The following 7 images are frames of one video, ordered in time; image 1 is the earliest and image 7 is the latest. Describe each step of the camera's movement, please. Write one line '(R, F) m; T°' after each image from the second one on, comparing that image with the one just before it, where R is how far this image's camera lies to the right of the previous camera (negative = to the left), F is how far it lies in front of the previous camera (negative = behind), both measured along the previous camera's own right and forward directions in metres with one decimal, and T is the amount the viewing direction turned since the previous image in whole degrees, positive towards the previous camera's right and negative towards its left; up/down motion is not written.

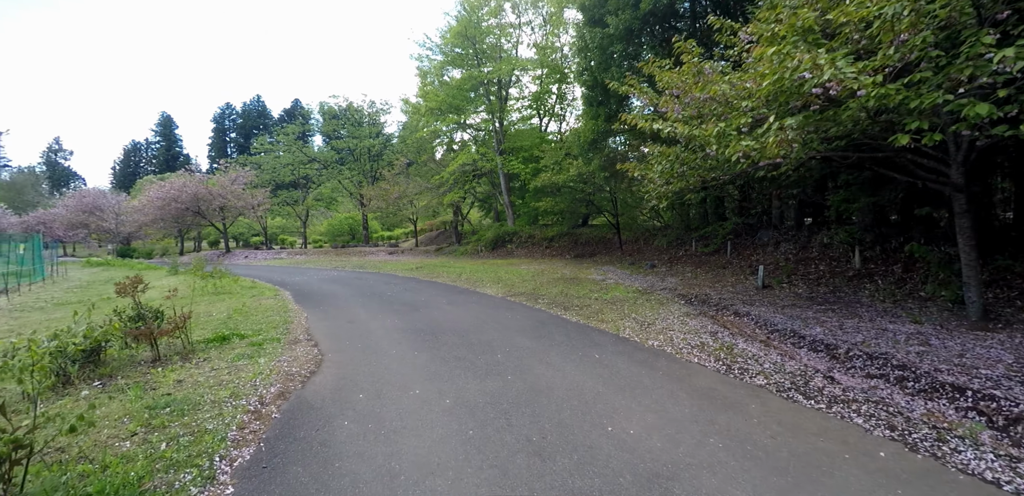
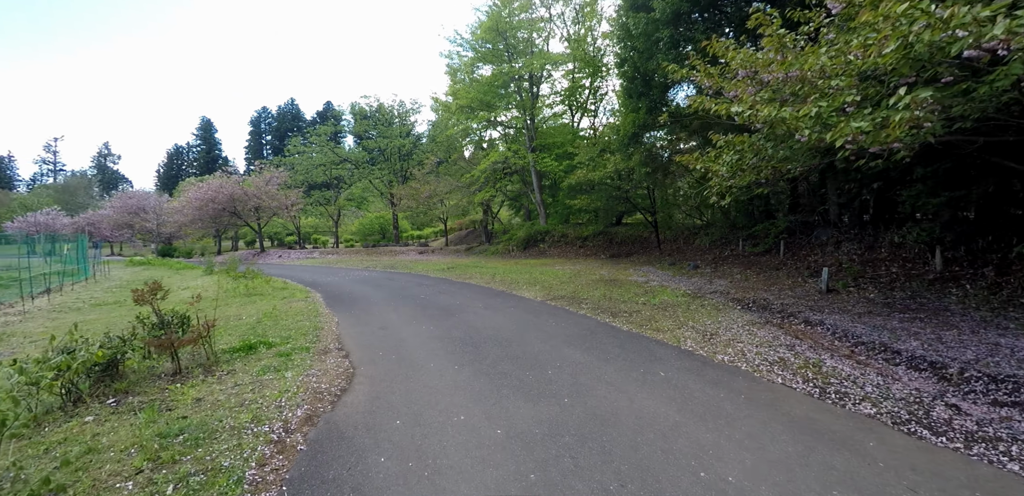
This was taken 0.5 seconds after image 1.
(-0.3, +0.6) m; -3°
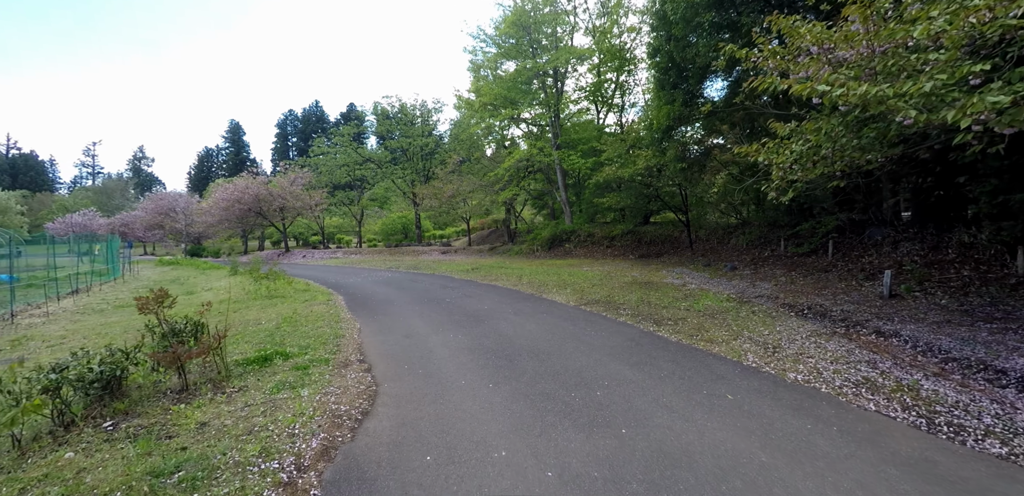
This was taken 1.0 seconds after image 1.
(-0.2, +0.6) m; -3°
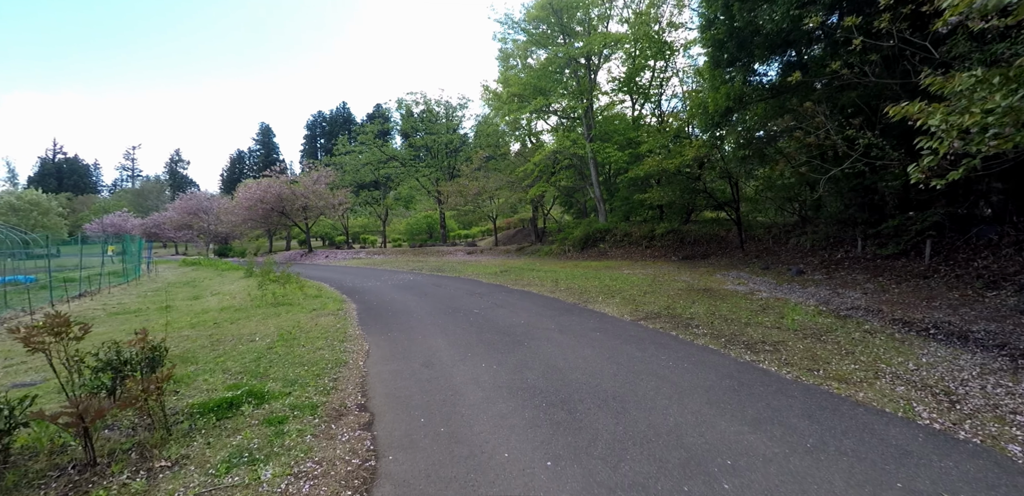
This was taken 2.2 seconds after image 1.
(-0.3, +1.6) m; -3°
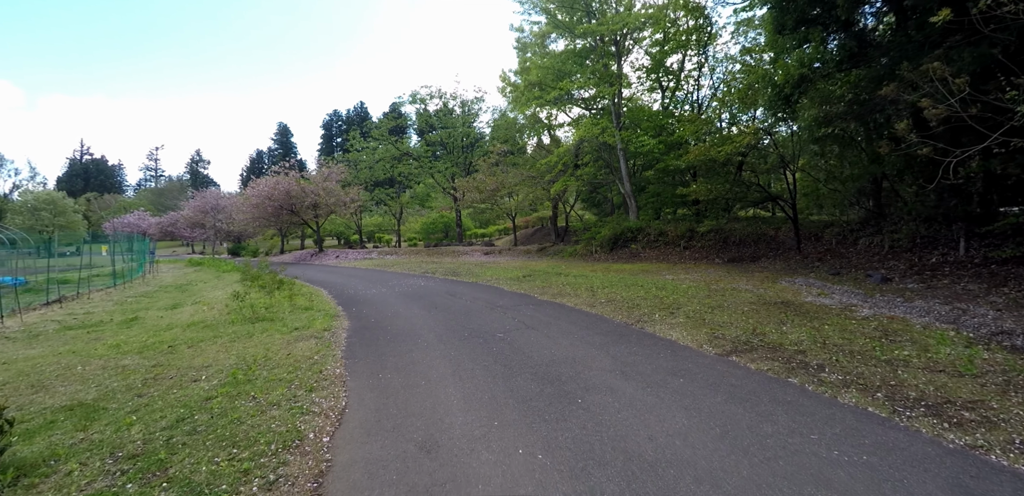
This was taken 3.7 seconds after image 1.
(-0.3, +2.0) m; -2°
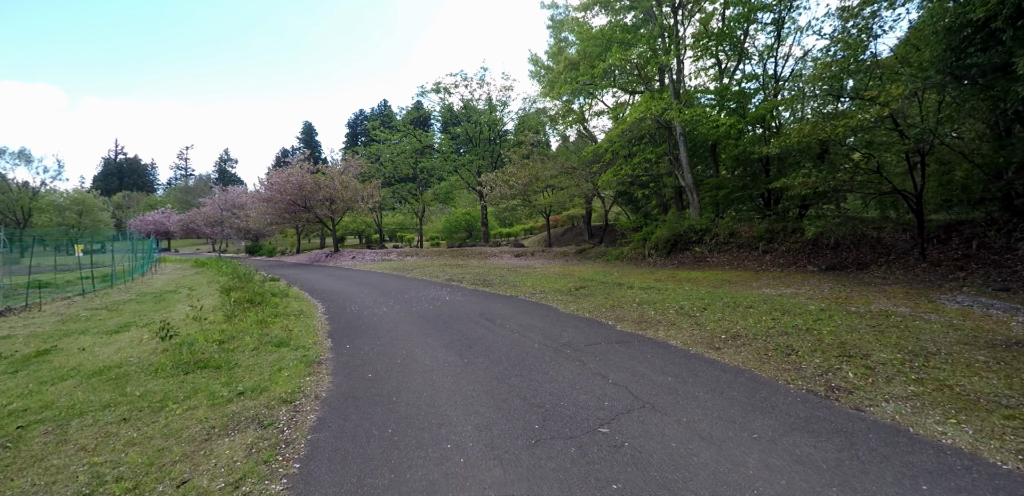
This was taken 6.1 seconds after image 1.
(-0.7, +3.0) m; -3°
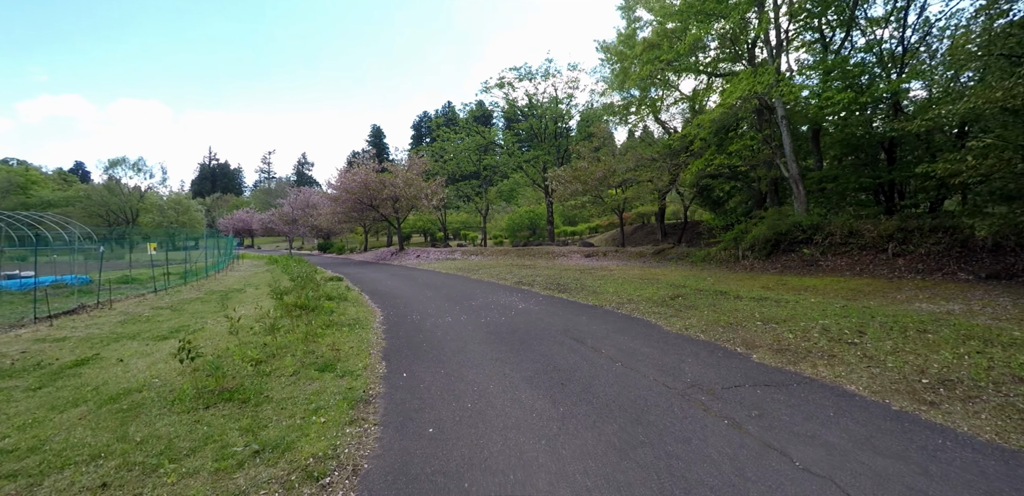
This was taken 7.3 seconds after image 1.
(-0.4, +1.4) m; -7°
